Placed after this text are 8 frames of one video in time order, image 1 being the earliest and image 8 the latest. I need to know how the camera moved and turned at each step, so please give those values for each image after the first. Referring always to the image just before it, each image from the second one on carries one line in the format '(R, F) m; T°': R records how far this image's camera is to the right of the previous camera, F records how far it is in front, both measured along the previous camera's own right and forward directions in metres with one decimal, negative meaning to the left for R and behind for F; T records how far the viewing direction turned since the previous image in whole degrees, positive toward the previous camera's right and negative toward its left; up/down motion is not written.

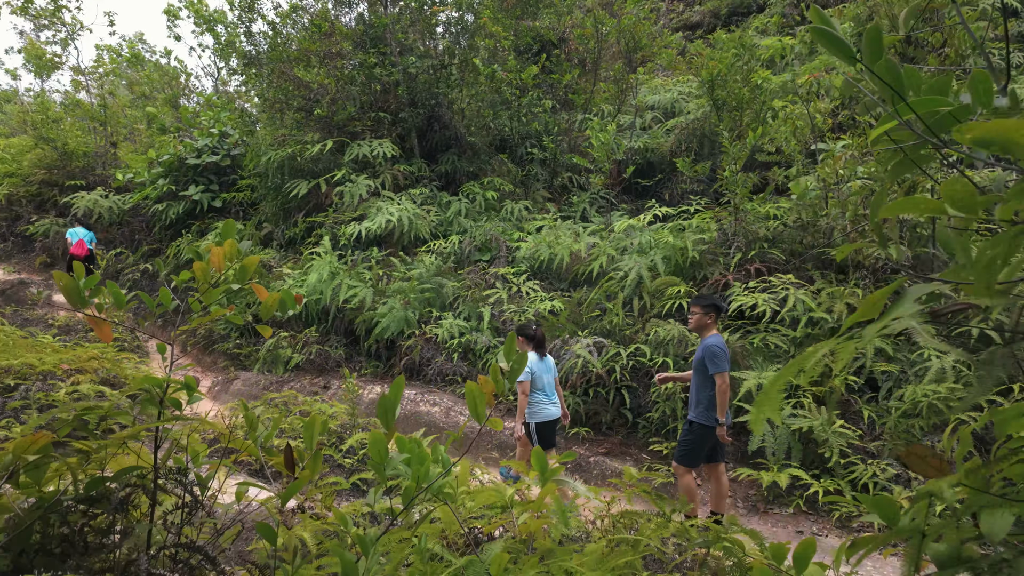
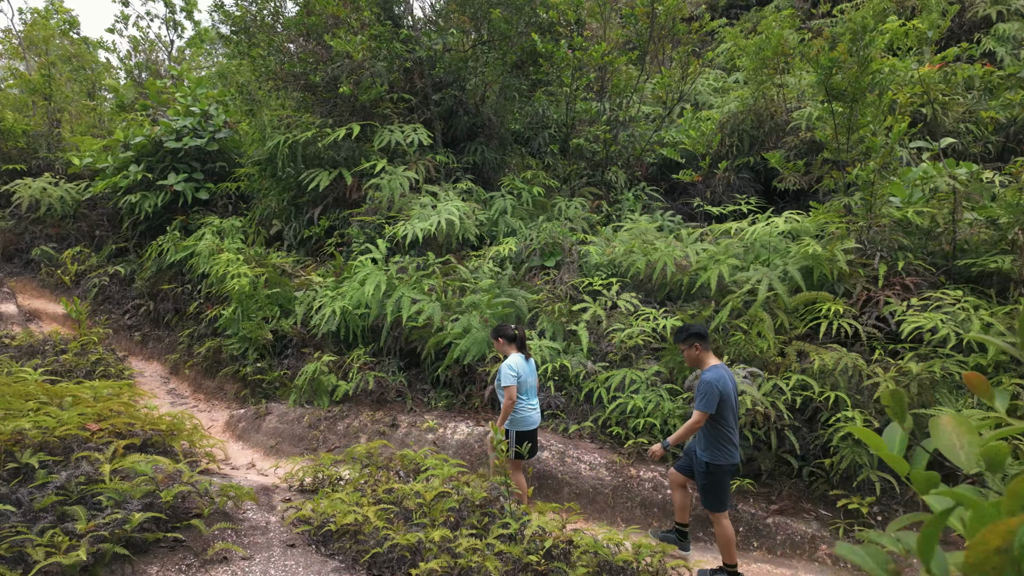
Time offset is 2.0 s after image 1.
(-1.6, +1.2) m; +6°
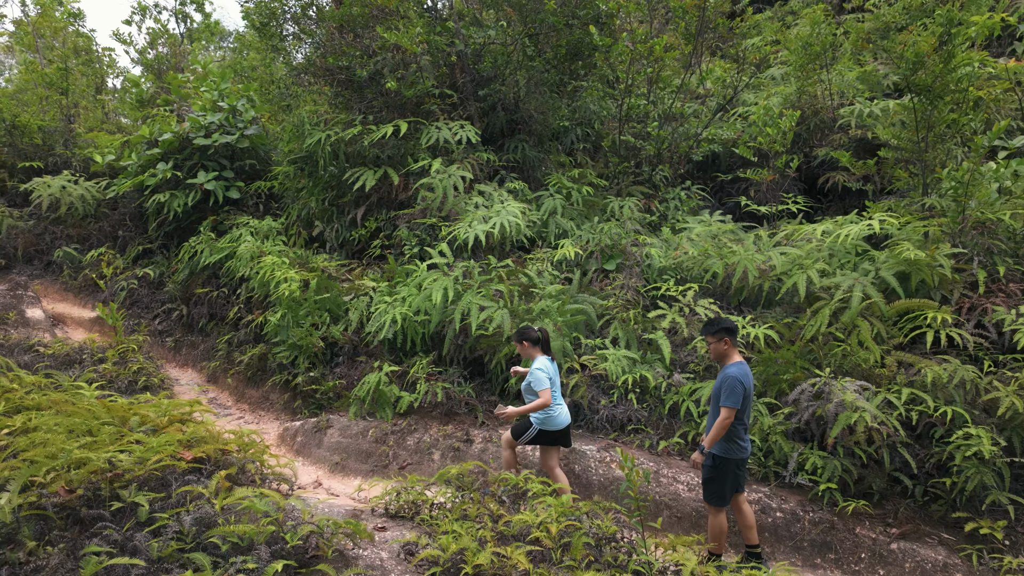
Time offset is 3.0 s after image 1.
(-0.8, +0.3) m; +1°
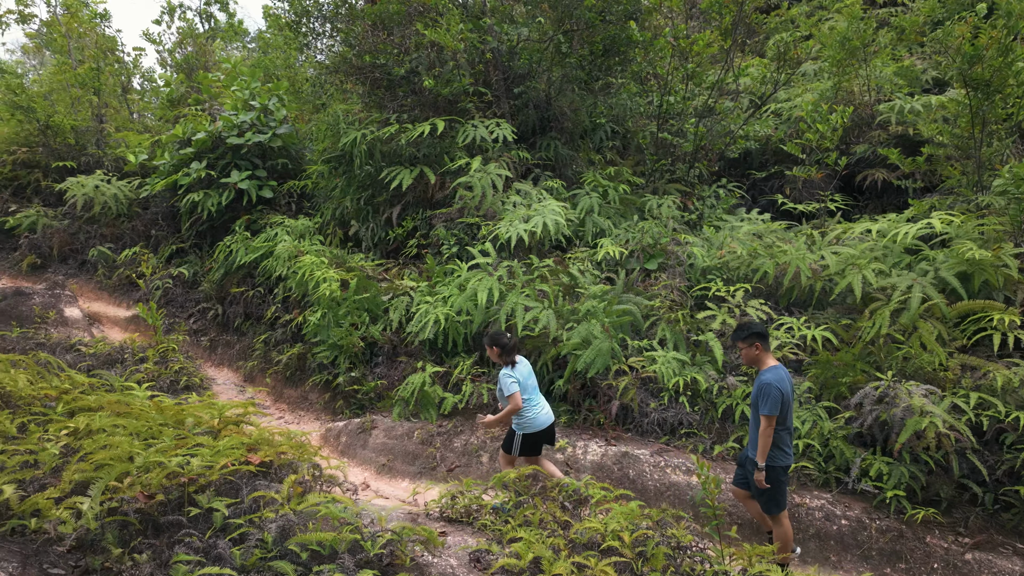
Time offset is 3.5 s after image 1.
(-0.3, +0.1) m; -1°
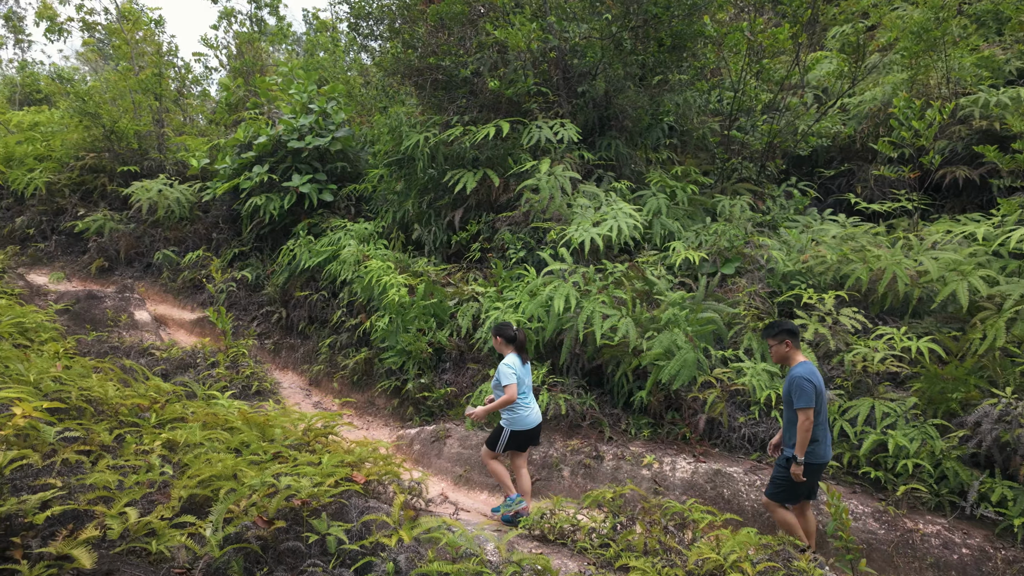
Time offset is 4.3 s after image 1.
(-0.4, +0.1) m; -3°
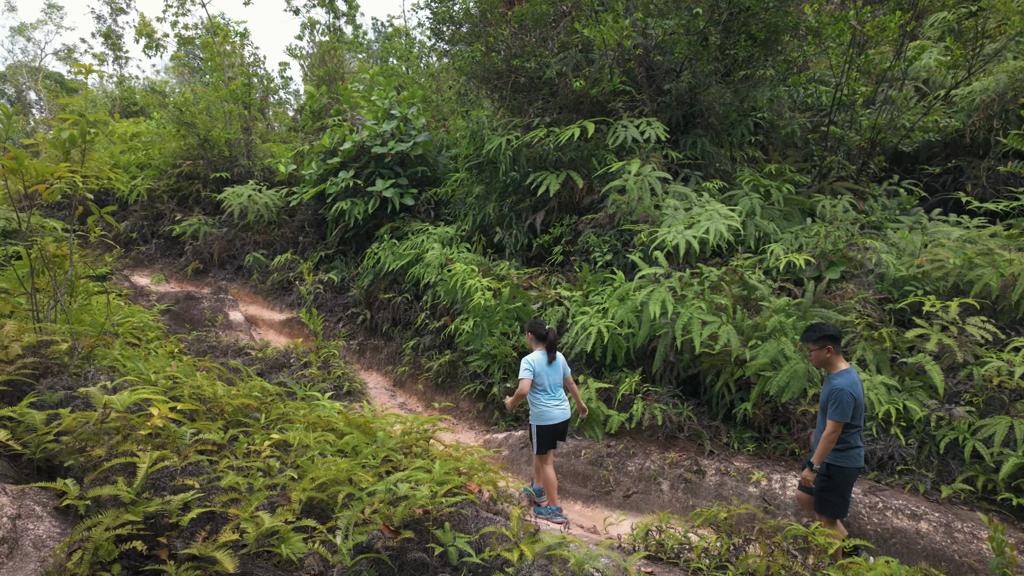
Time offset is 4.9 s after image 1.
(-0.3, +0.1) m; -6°
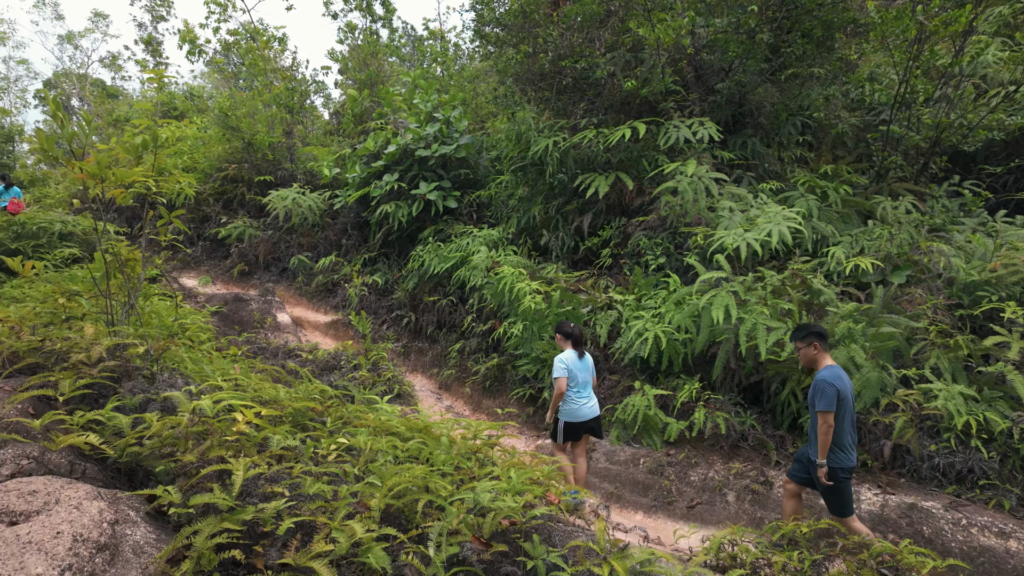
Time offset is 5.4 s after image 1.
(-0.3, +0.1) m; -2°
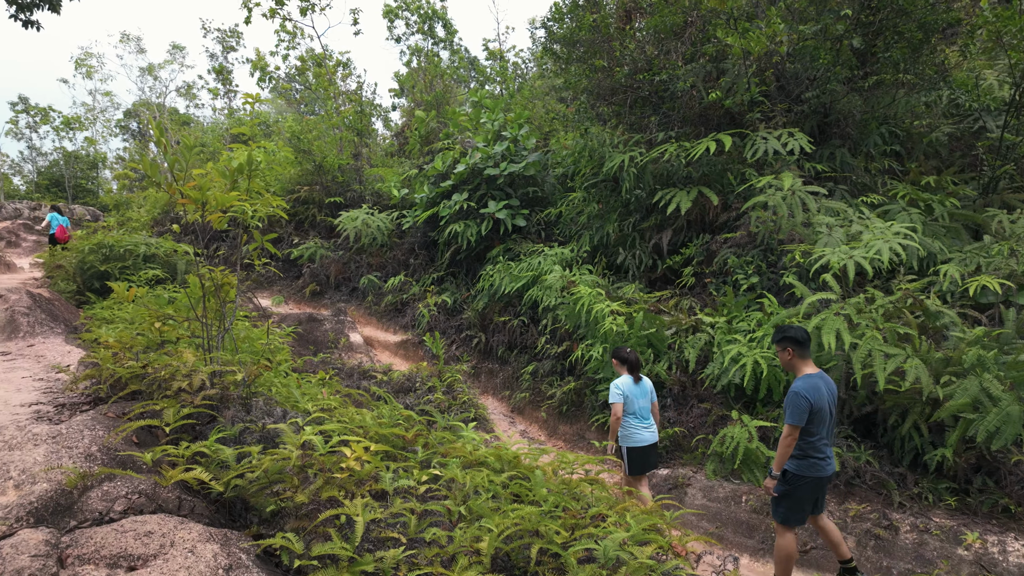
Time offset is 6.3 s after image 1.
(-0.3, +0.2) m; -5°
